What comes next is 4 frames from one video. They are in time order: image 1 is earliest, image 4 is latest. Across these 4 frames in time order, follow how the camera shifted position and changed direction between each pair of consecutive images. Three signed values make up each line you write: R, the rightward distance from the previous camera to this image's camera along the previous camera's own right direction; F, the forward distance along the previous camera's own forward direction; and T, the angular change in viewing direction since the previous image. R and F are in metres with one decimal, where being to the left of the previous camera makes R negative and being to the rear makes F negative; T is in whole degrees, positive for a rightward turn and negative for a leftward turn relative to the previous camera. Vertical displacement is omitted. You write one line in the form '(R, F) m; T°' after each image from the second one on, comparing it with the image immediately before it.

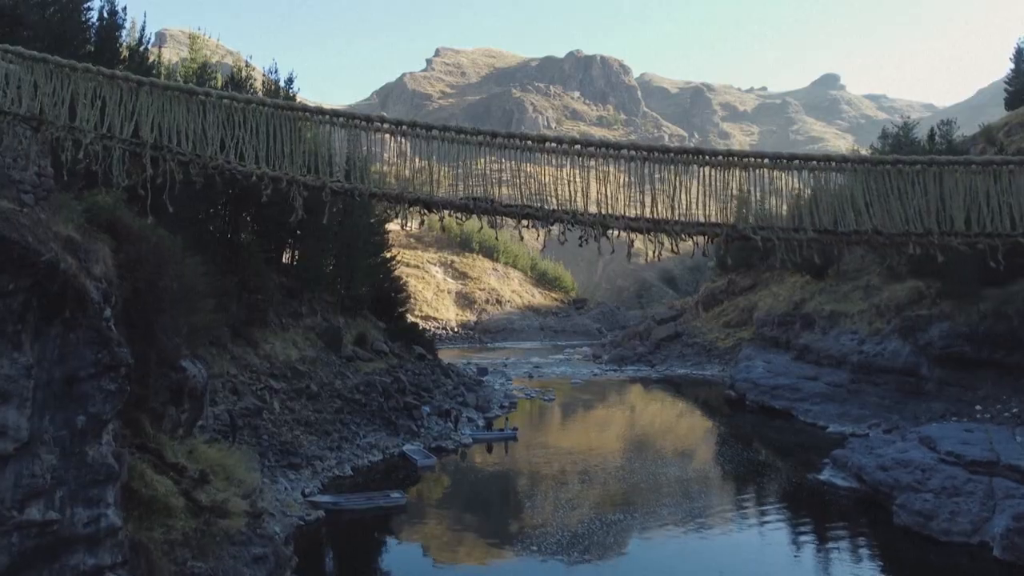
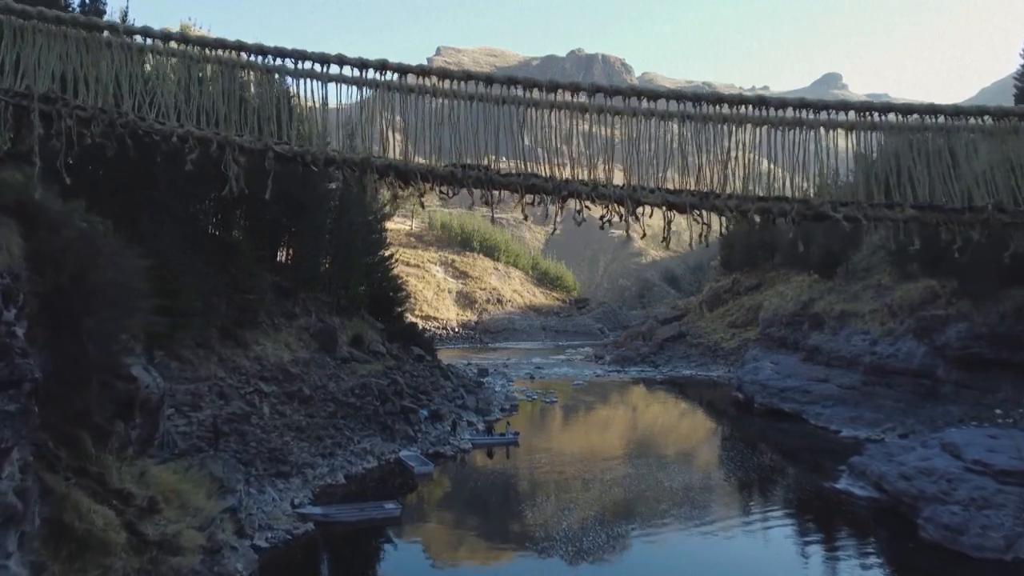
(0.0, +0.9) m; 0°
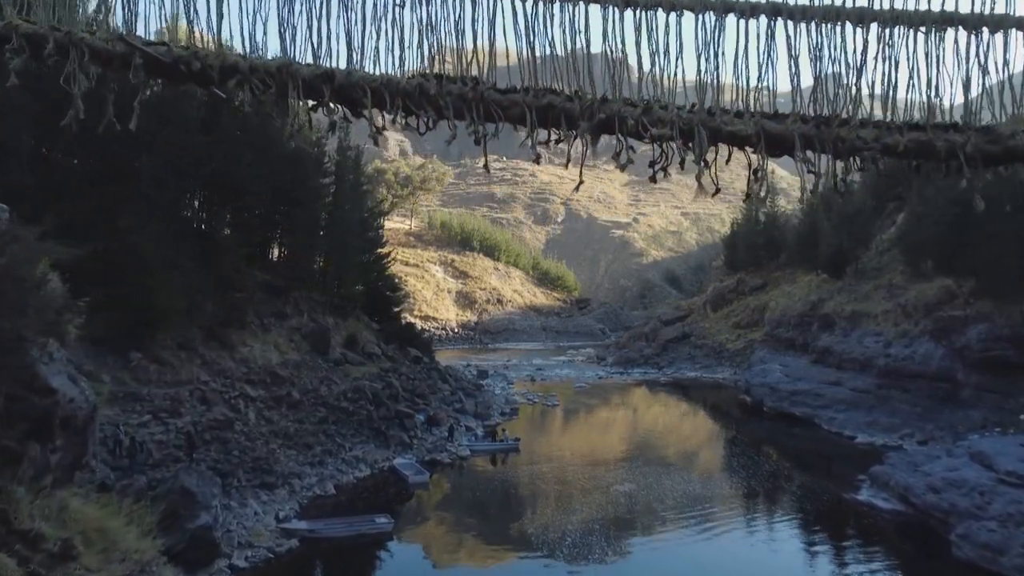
(0.0, +1.0) m; 0°
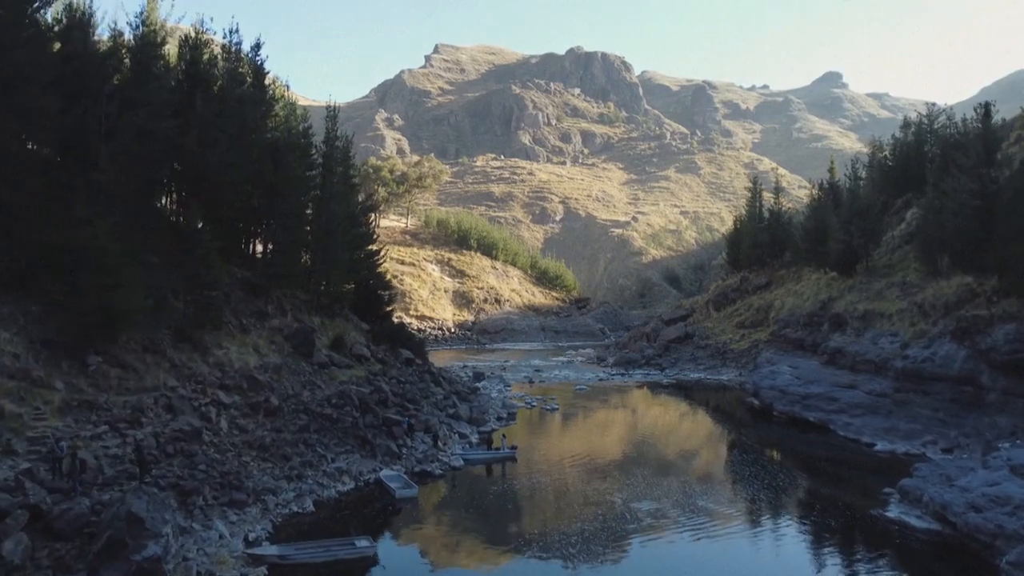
(0.0, +1.4) m; 0°
